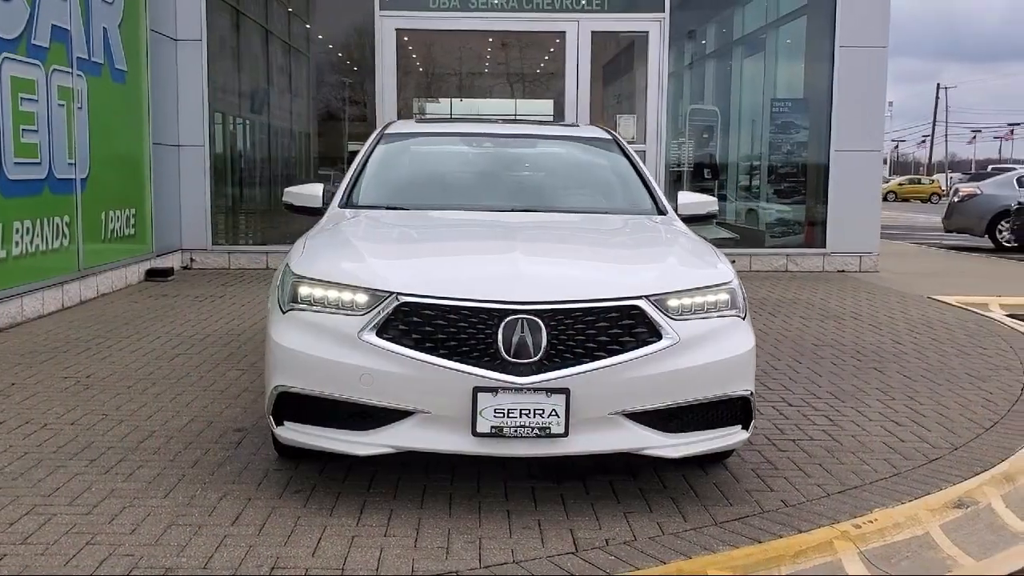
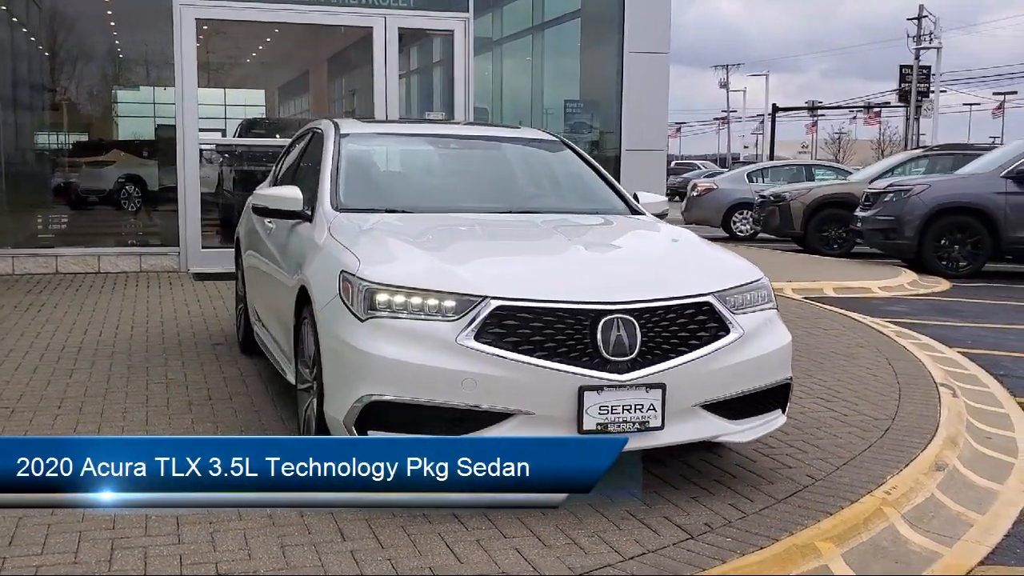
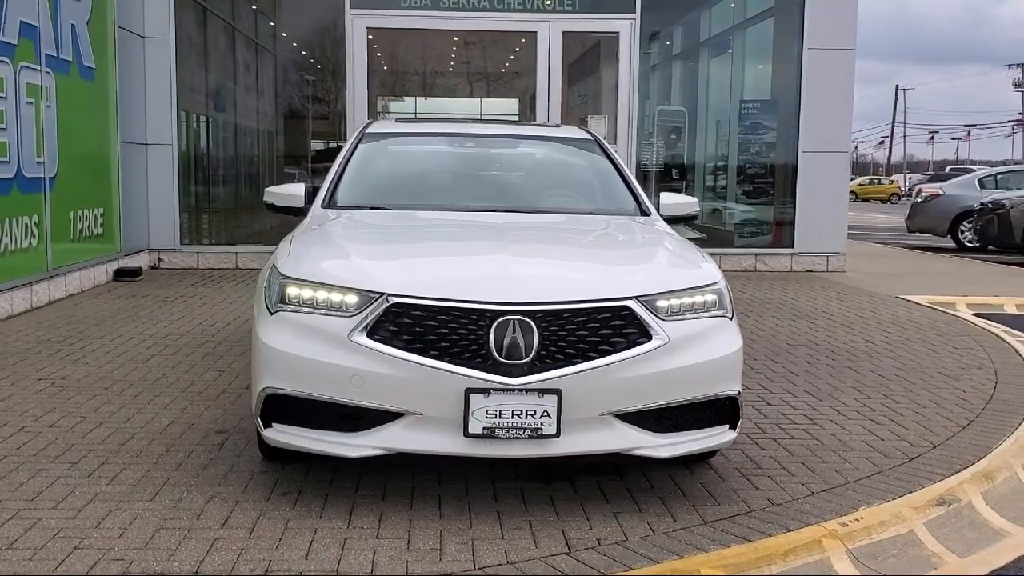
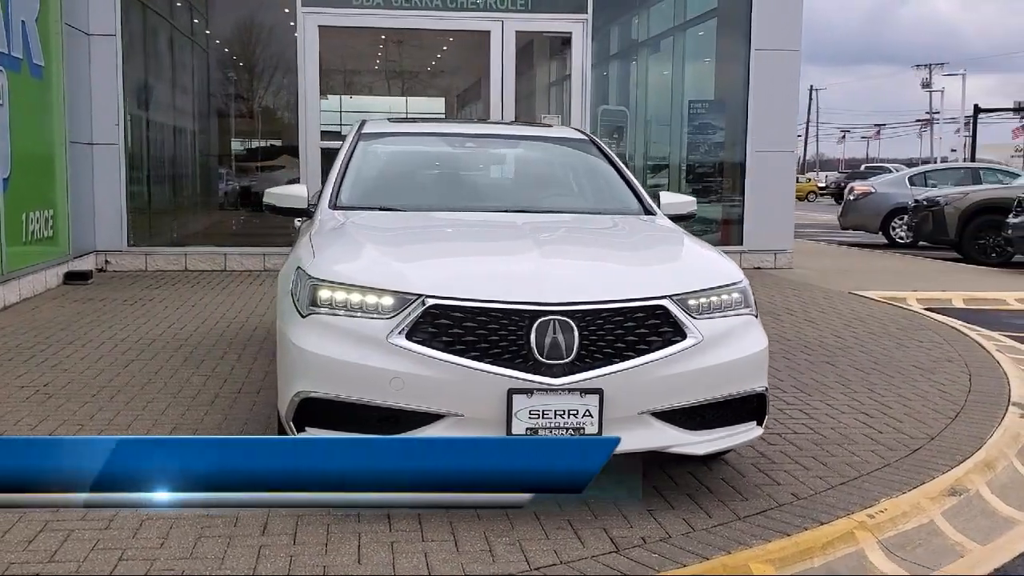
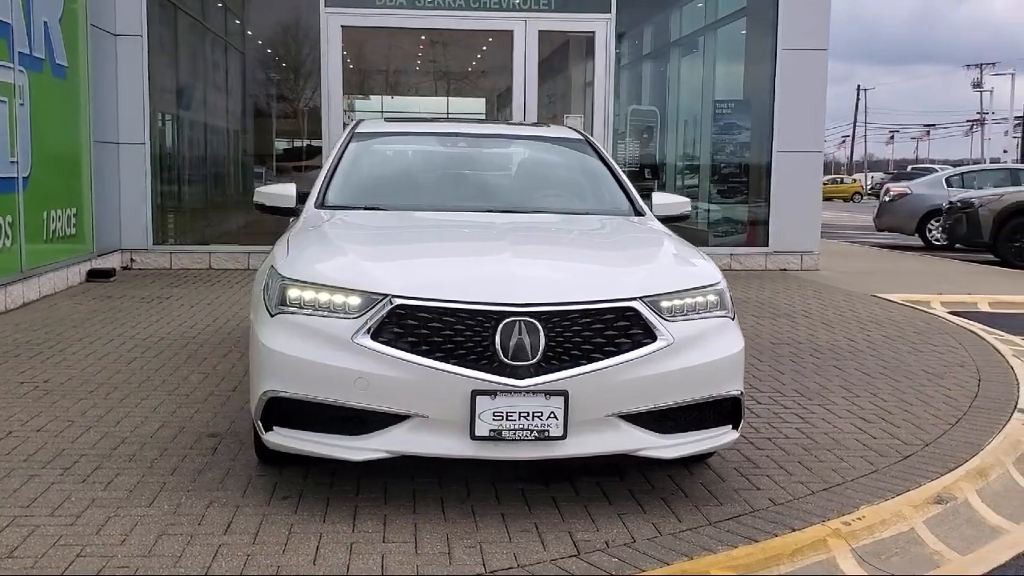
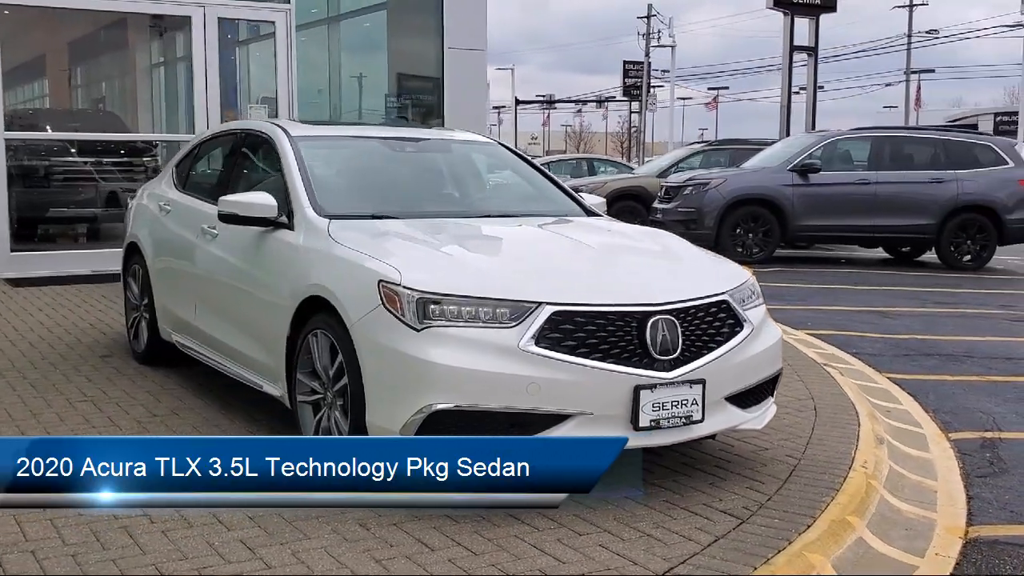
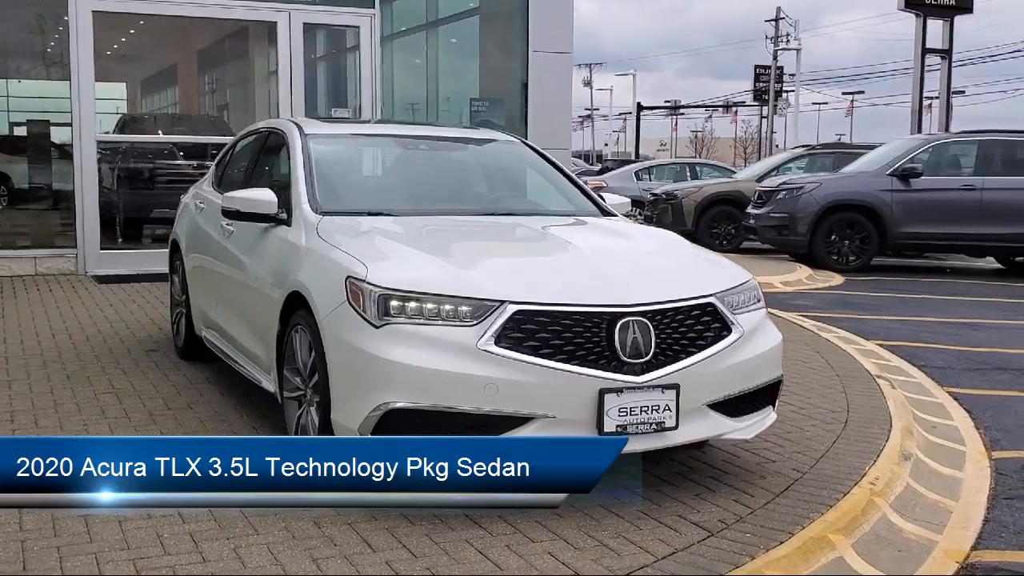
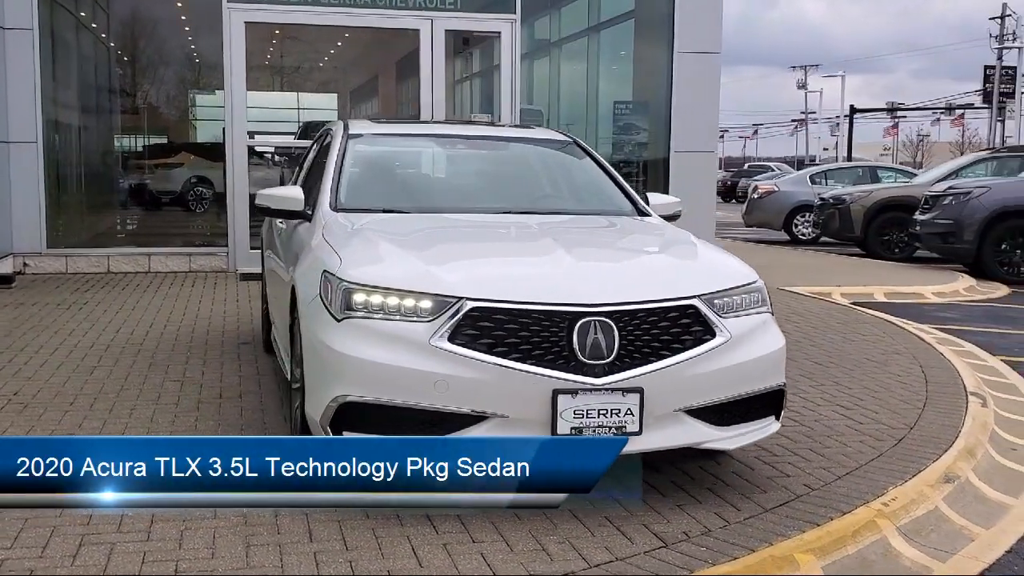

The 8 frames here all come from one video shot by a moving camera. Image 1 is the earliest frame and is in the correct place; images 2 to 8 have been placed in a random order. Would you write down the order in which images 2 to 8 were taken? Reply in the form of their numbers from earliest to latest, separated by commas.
3, 5, 4, 8, 2, 7, 6
